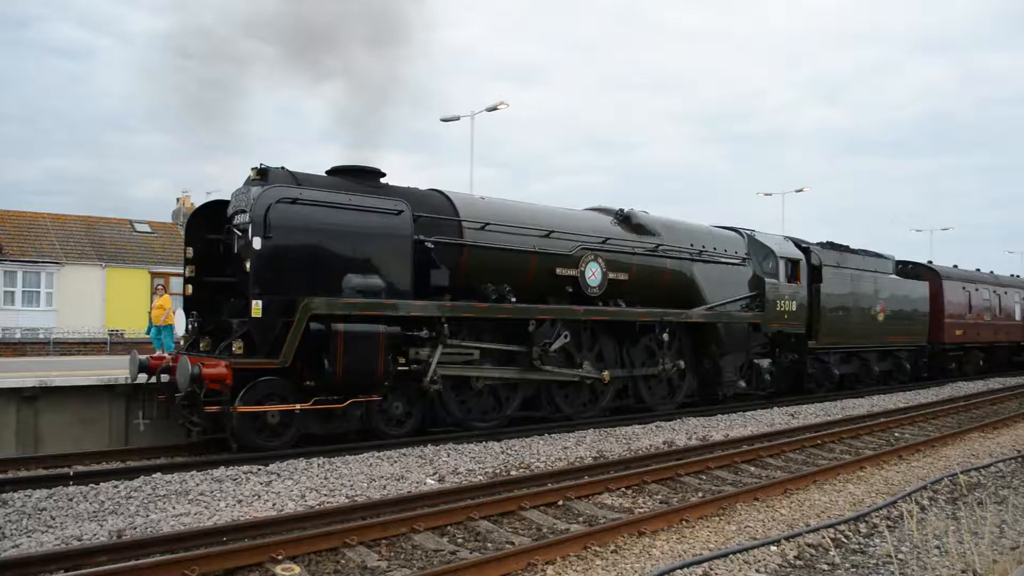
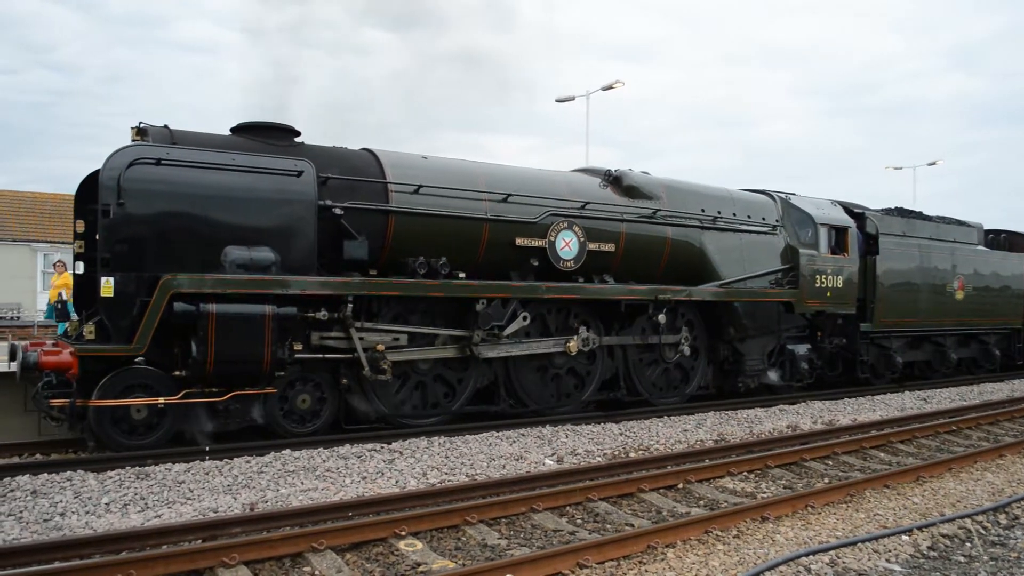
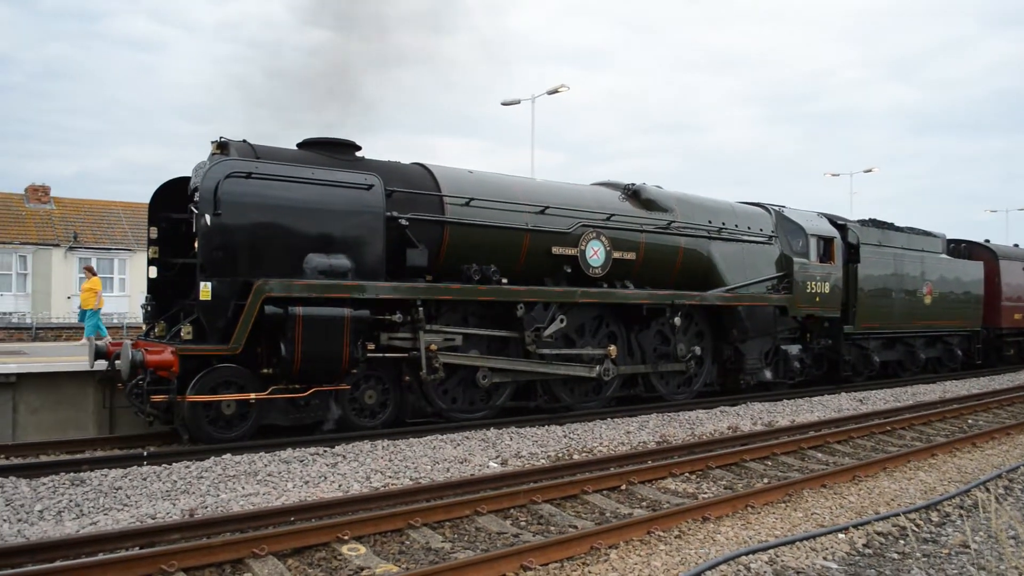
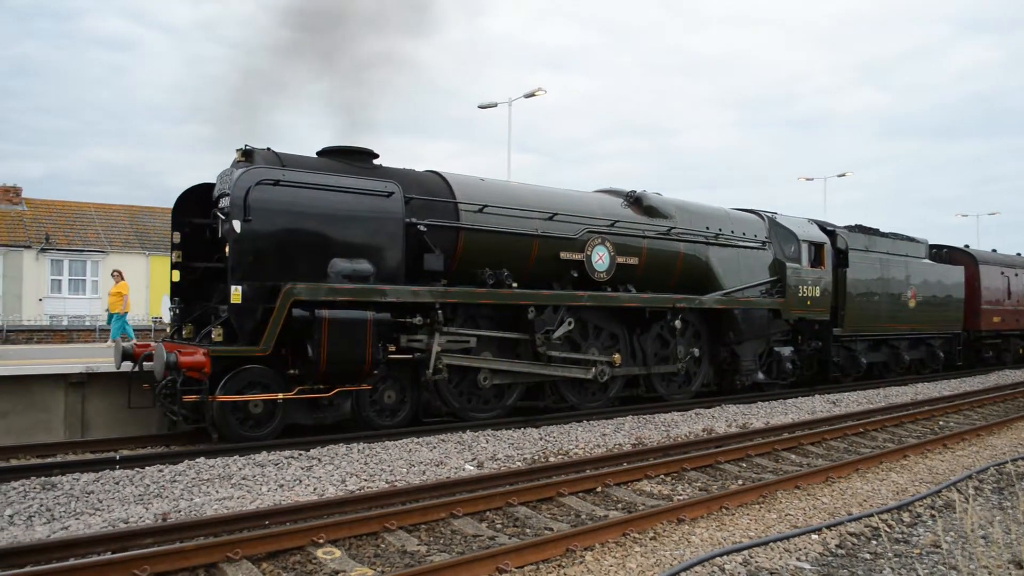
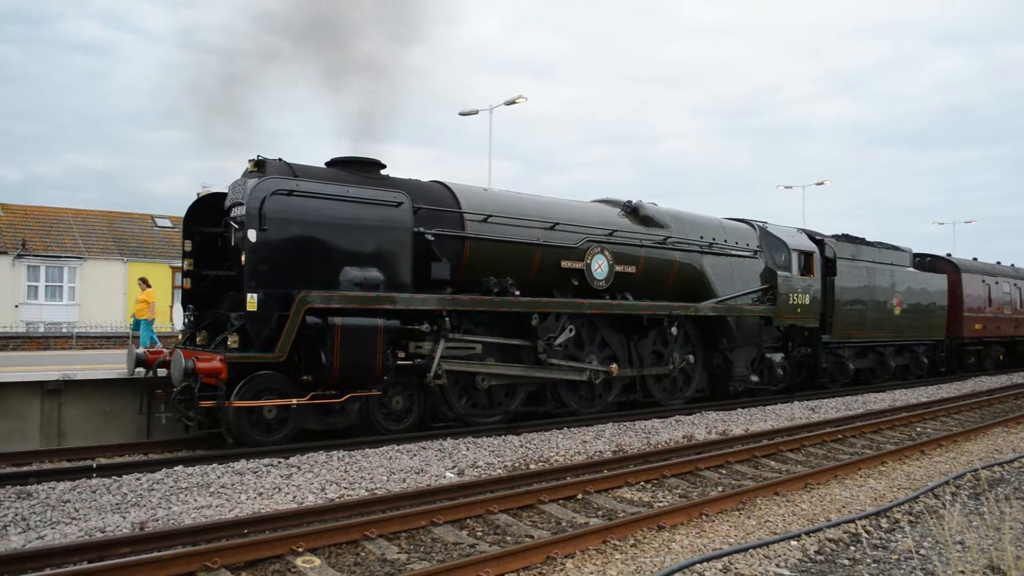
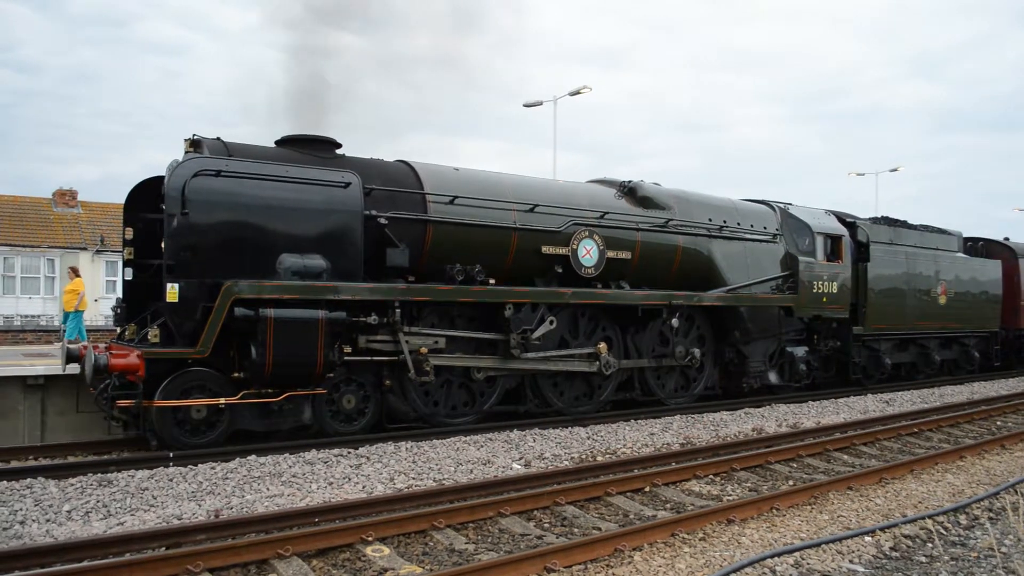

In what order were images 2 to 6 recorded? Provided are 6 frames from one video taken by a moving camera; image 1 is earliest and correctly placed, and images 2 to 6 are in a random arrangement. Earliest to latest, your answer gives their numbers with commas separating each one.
5, 4, 3, 6, 2
